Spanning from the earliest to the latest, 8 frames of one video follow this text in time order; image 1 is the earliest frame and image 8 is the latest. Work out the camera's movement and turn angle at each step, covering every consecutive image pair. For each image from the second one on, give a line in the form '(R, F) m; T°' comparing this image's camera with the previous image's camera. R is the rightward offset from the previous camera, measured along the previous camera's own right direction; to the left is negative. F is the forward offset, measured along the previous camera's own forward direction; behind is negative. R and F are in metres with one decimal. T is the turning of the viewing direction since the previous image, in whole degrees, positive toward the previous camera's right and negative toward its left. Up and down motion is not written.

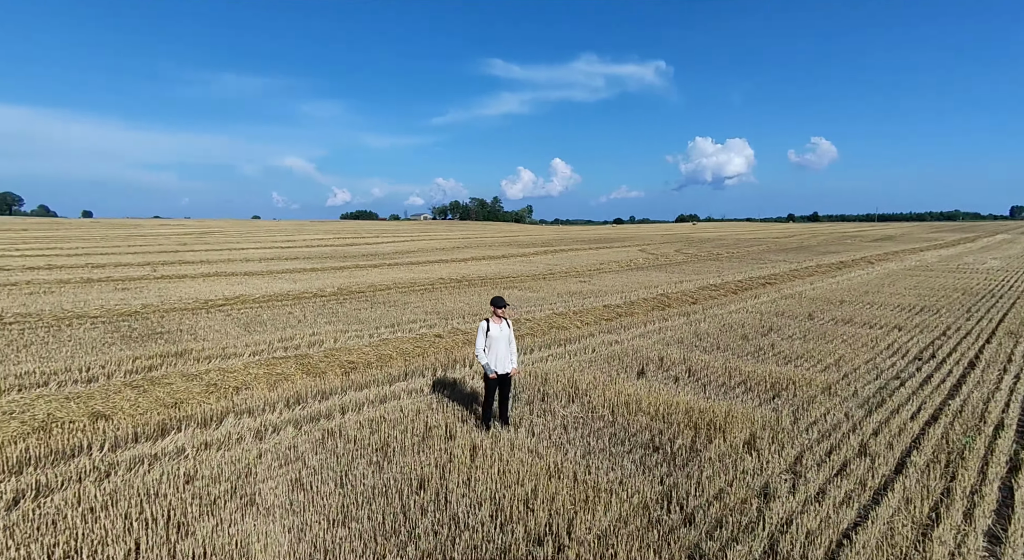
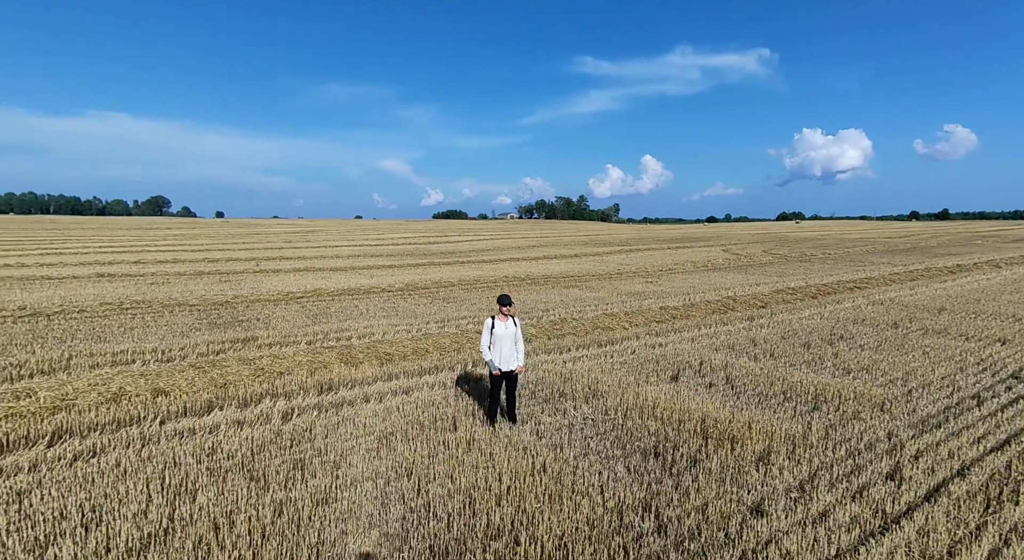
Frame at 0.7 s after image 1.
(+1.0, 0.0) m; -10°
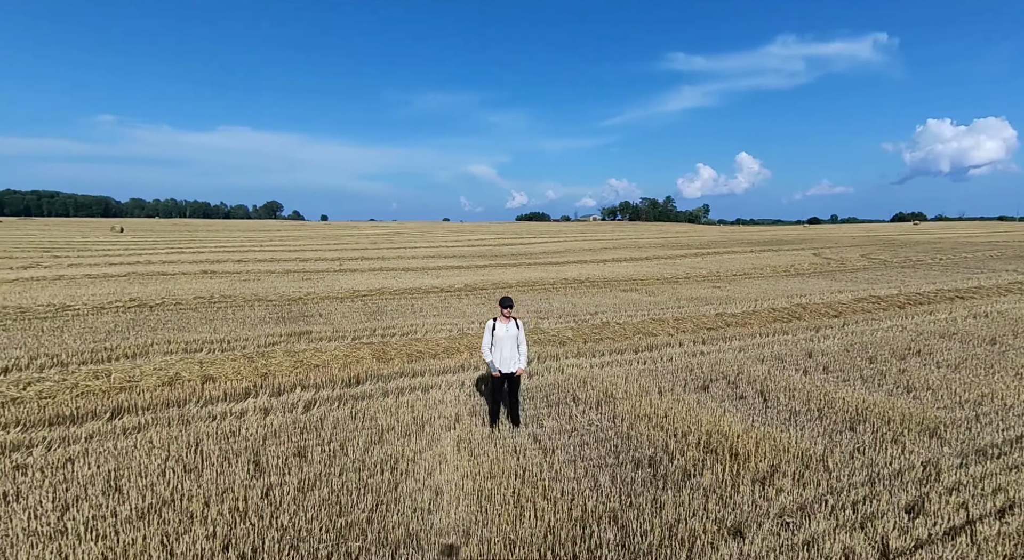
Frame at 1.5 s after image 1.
(+1.0, 0.0) m; -10°
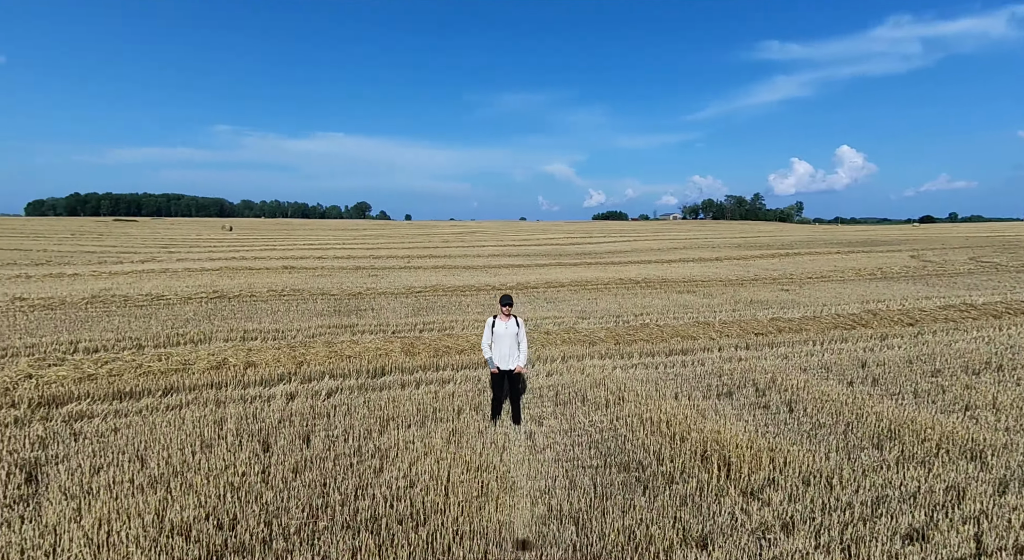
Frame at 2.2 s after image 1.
(+1.0, 0.0) m; -9°
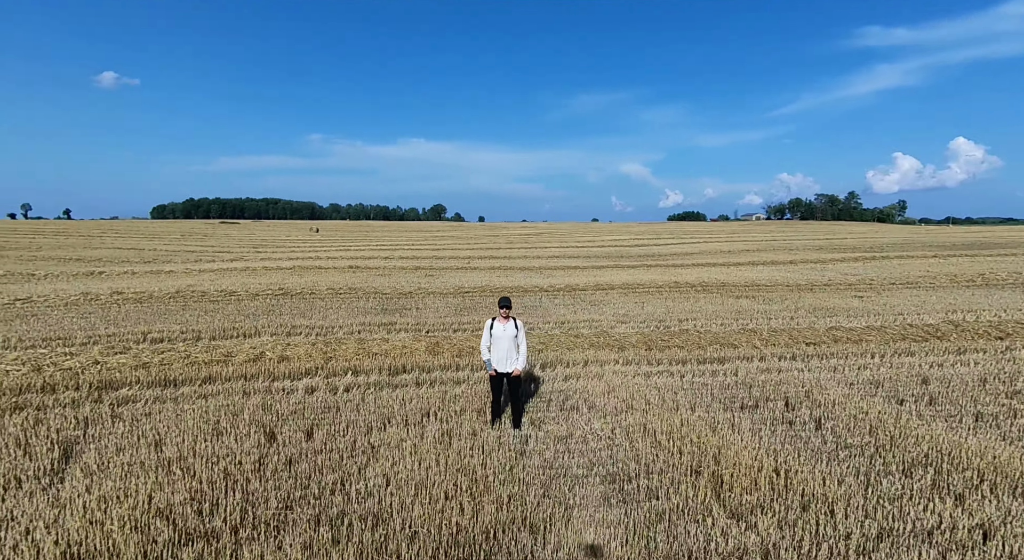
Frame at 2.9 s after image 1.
(+0.9, +0.1) m; -9°
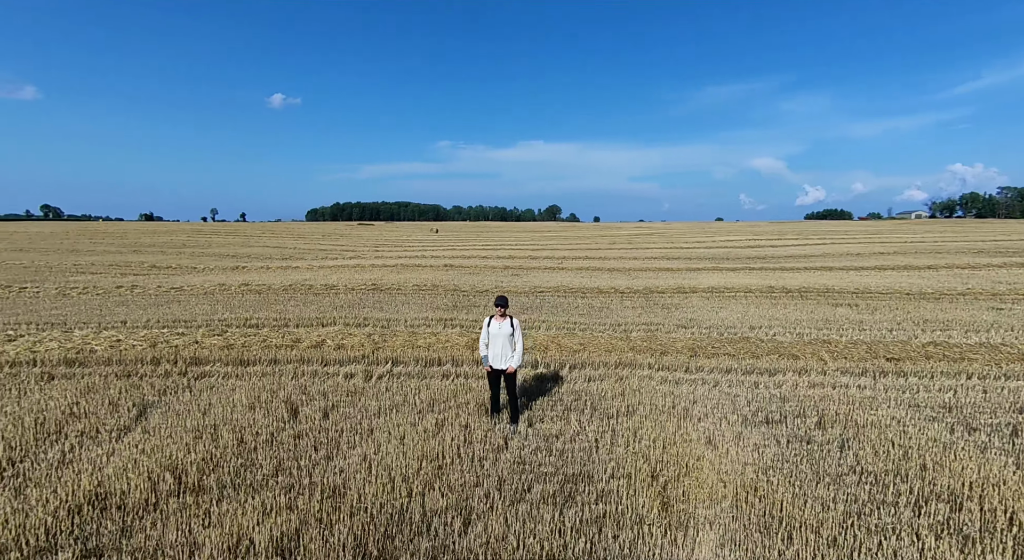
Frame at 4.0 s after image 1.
(+1.5, +0.1) m; -14°
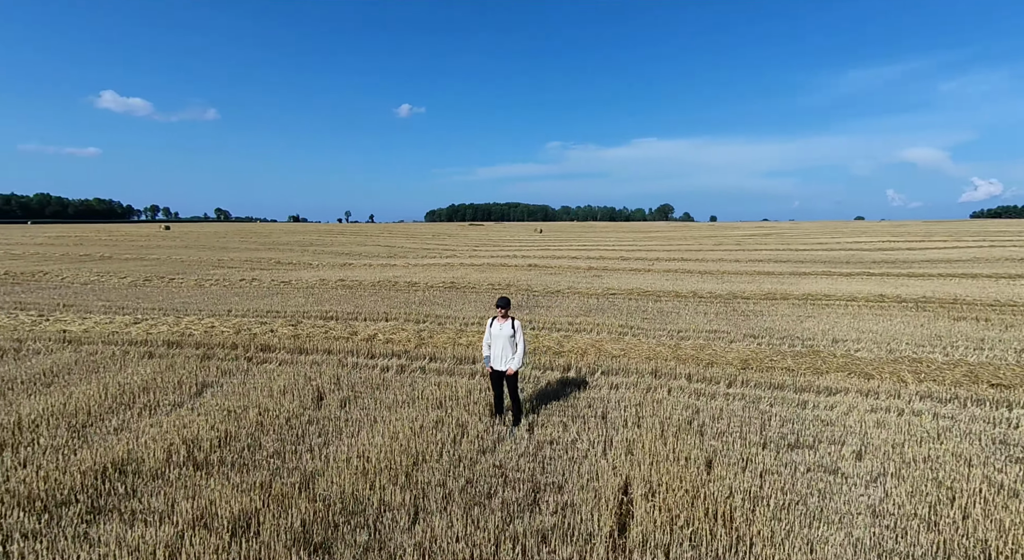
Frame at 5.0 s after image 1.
(+1.3, +0.3) m; -13°
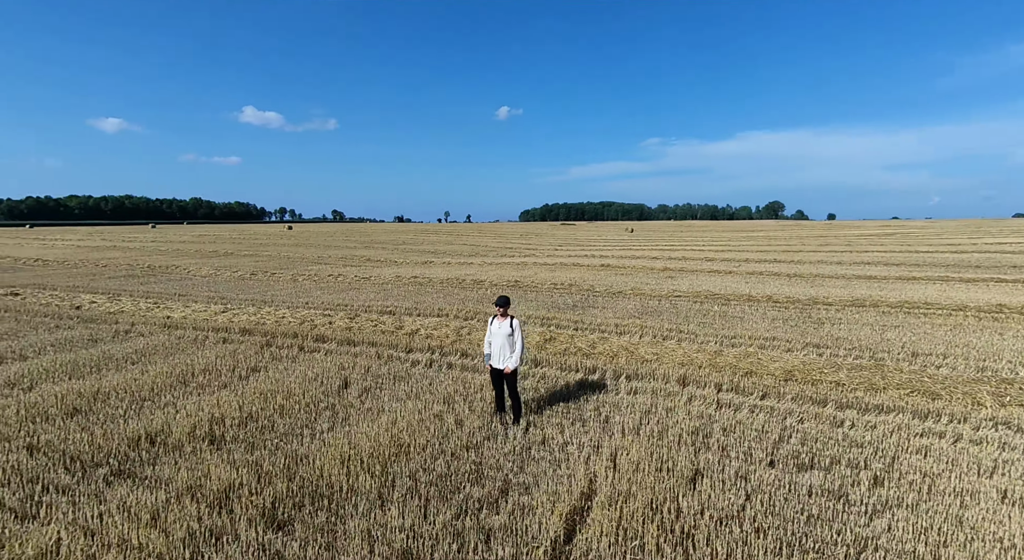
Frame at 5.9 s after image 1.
(+1.1, +0.2) m; -11°
